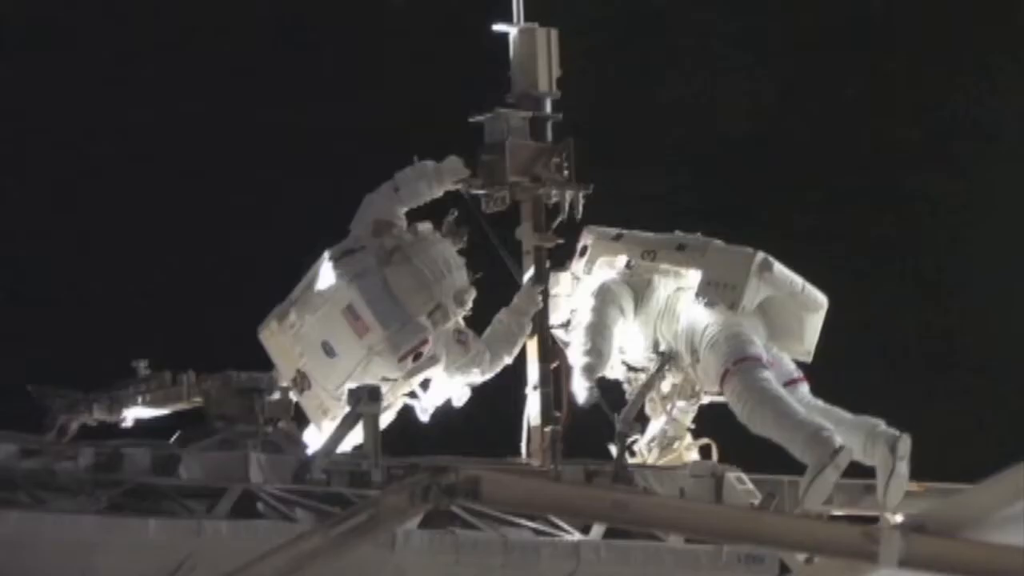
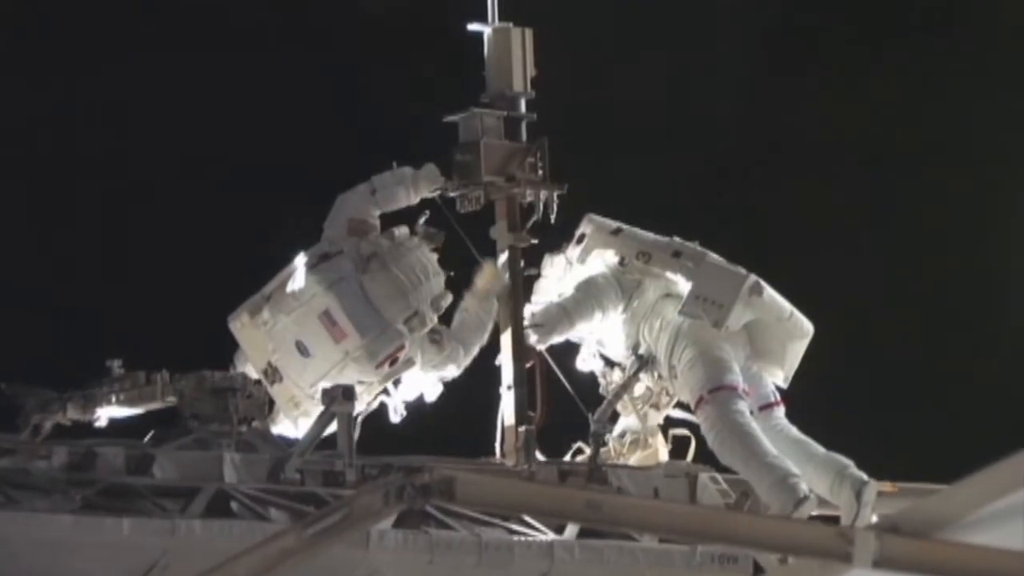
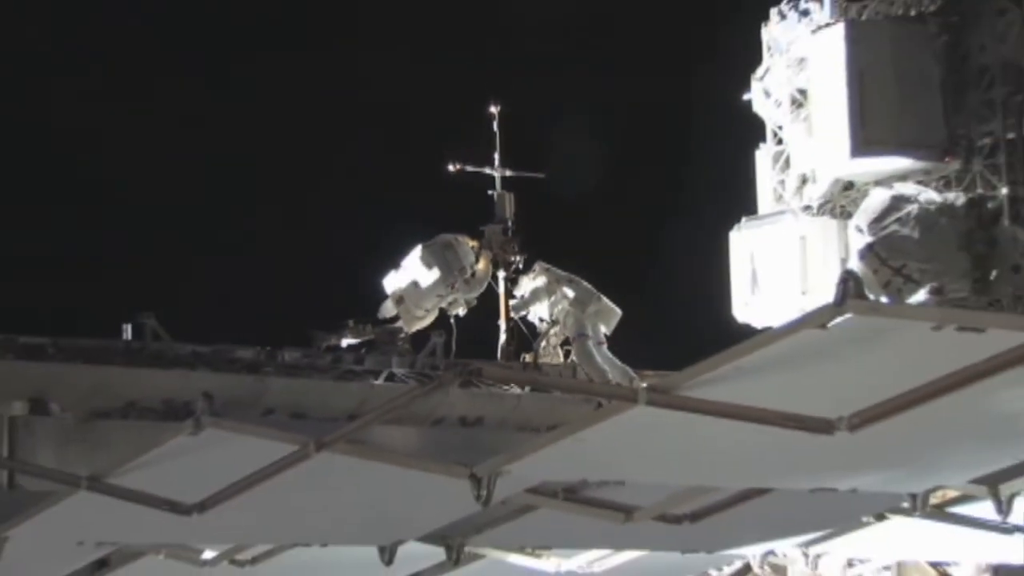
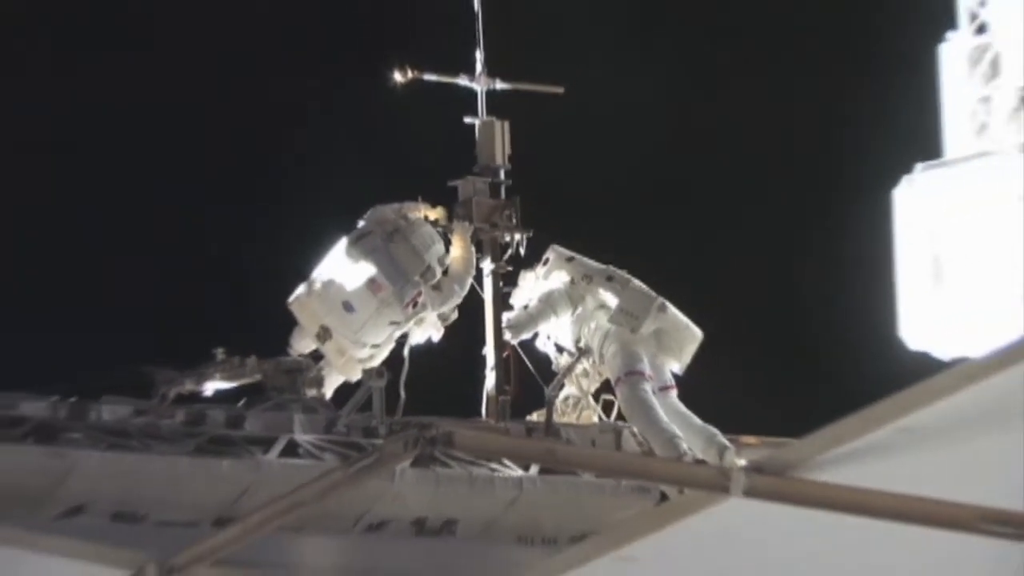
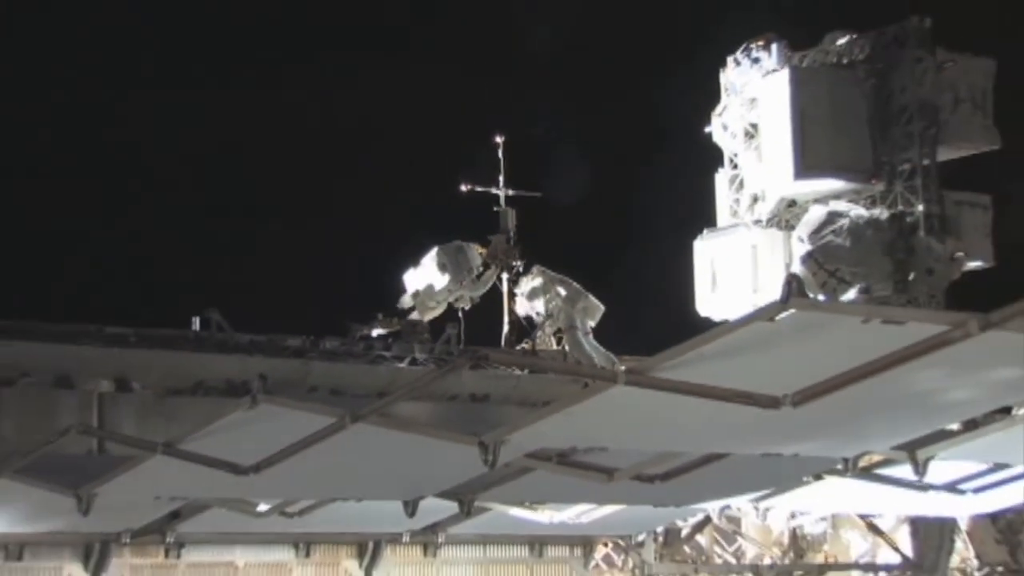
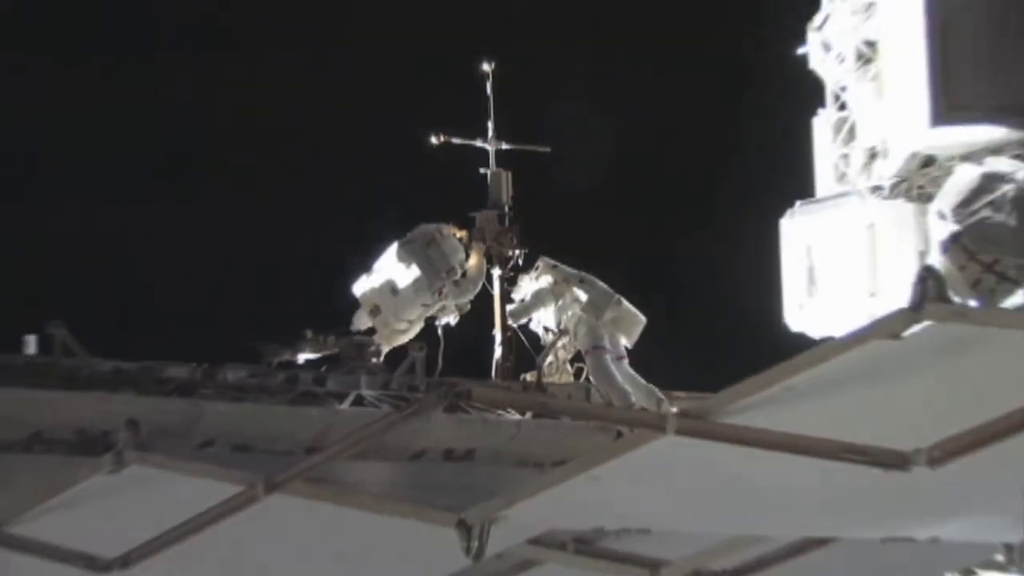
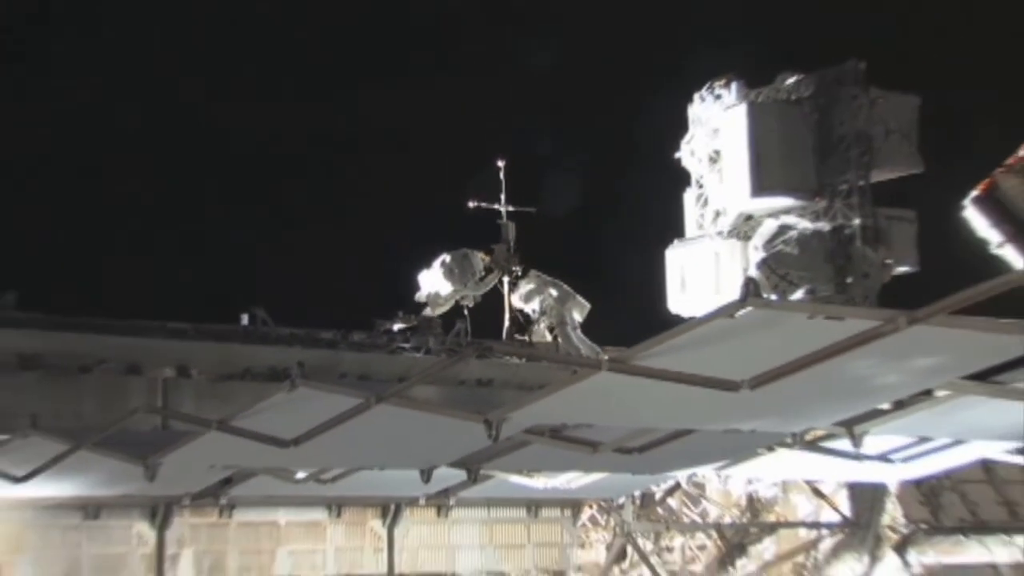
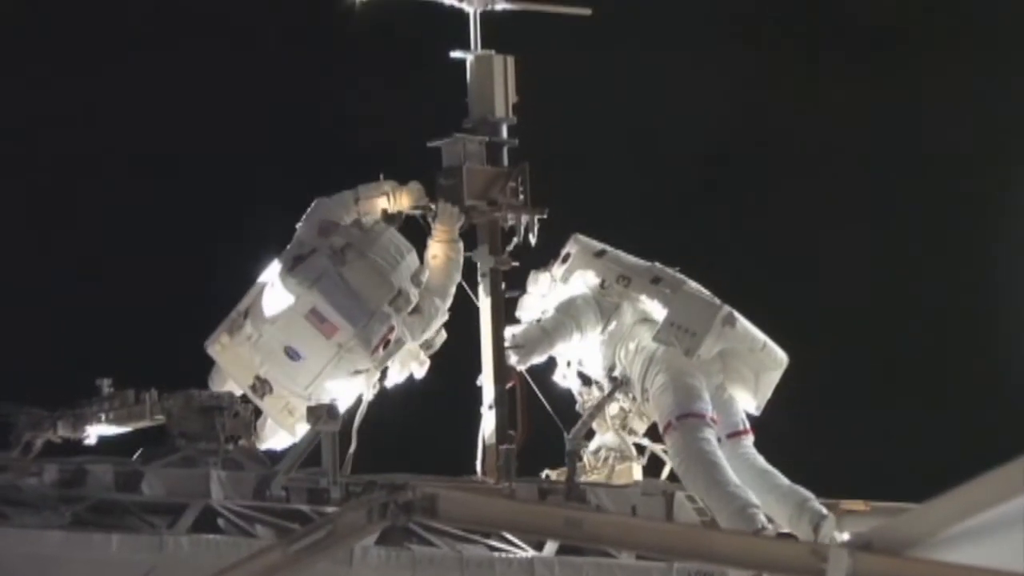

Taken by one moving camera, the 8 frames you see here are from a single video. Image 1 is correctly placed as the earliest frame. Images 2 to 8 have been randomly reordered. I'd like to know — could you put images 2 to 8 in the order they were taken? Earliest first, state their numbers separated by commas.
2, 8, 4, 6, 3, 5, 7
